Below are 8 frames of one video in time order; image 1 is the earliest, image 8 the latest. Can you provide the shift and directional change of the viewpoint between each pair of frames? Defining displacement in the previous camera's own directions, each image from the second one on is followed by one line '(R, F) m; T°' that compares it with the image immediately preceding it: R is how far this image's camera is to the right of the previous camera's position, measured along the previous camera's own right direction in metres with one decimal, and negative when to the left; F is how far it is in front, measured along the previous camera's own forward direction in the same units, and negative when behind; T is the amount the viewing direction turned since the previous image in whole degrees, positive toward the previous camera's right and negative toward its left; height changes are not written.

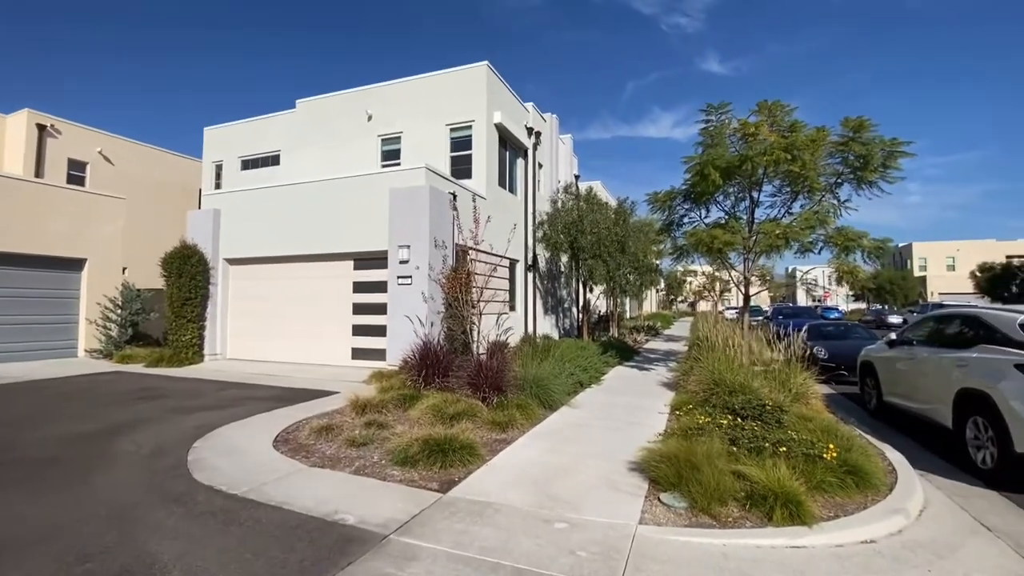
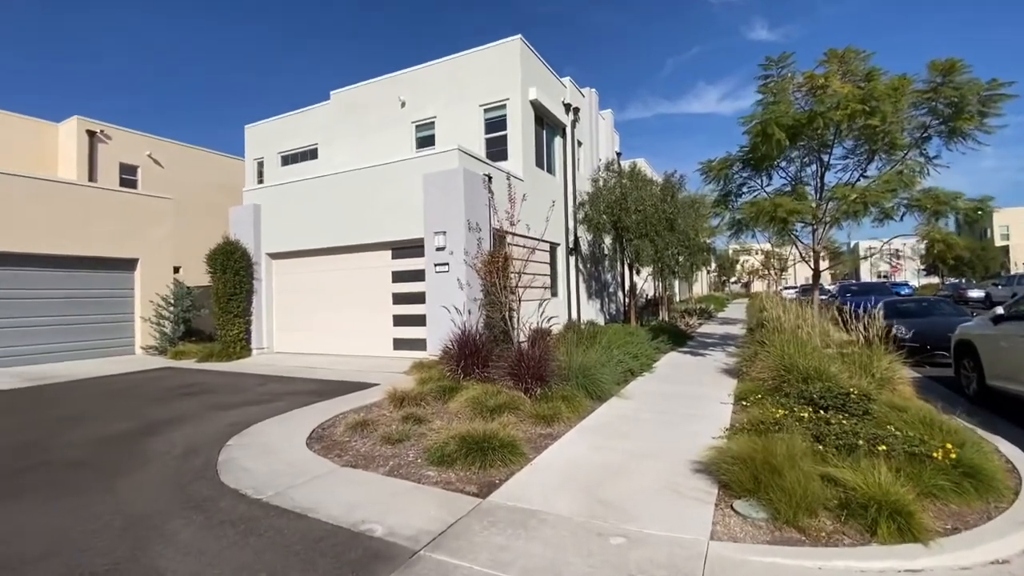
(0.0, +0.5) m; -5°
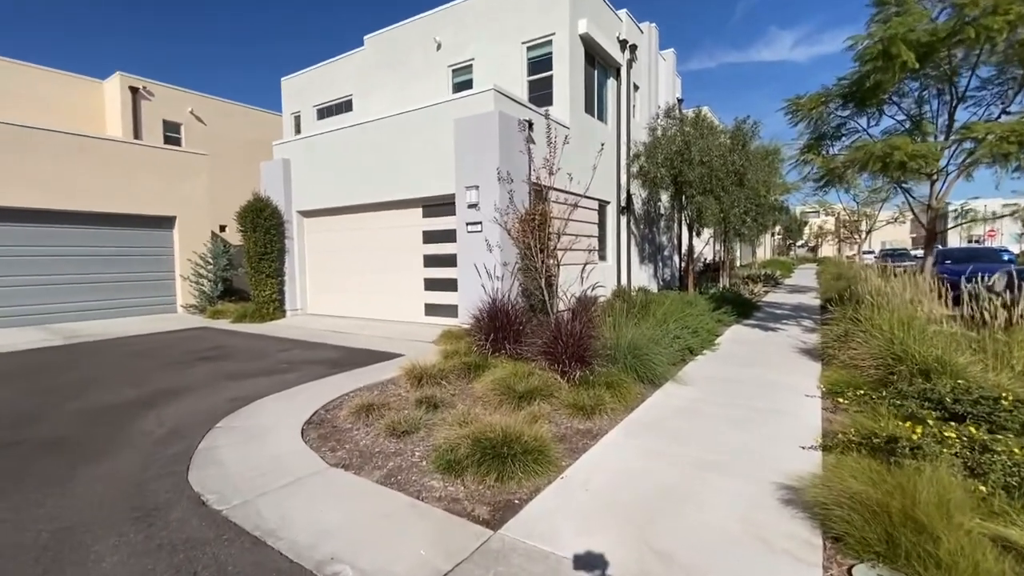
(+0.1, +1.1) m; -6°
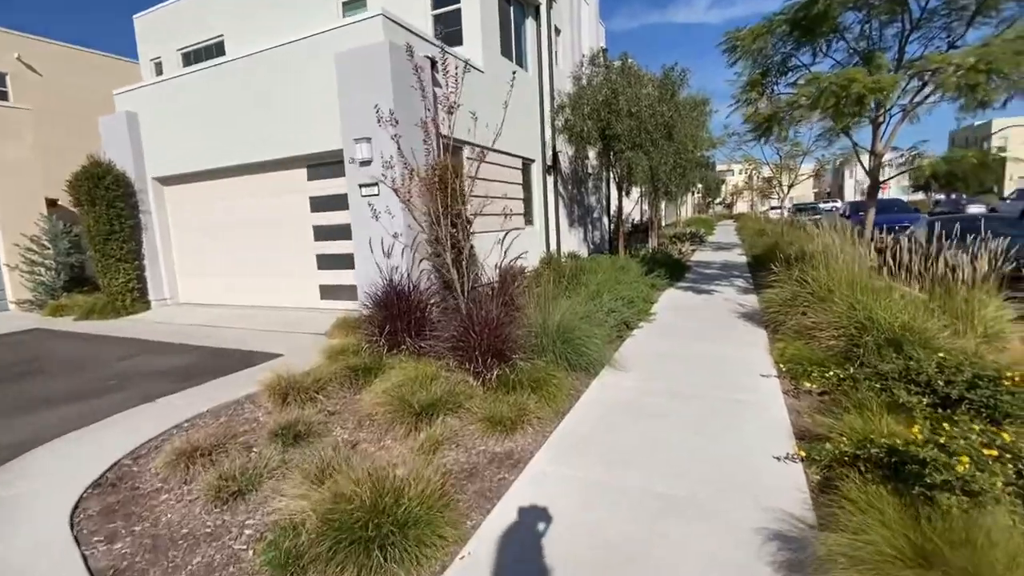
(+0.4, +1.3) m; +8°
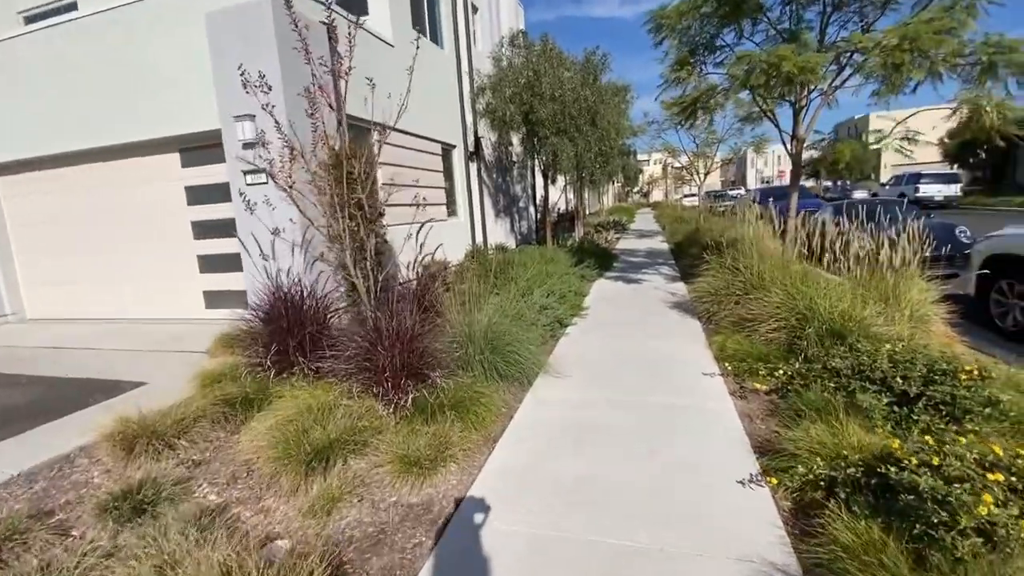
(+0.1, +0.7) m; +8°
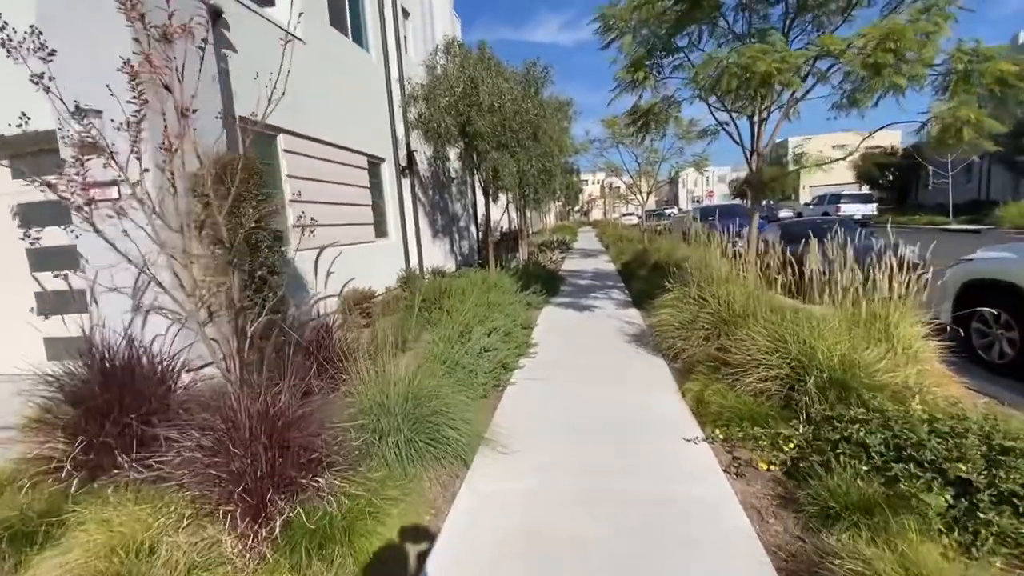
(+0.1, +1.0) m; +7°
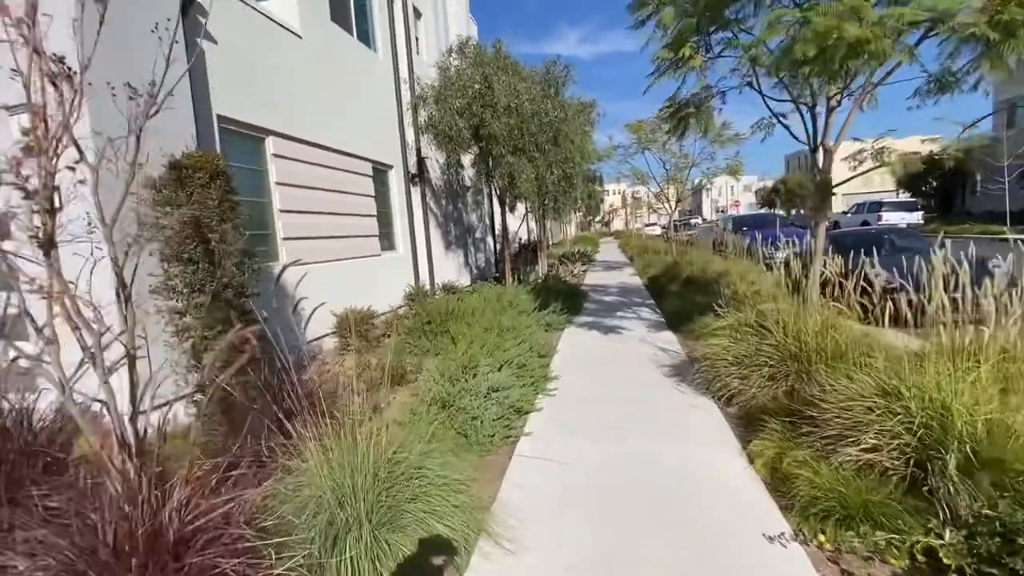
(0.0, +0.9) m; -2°
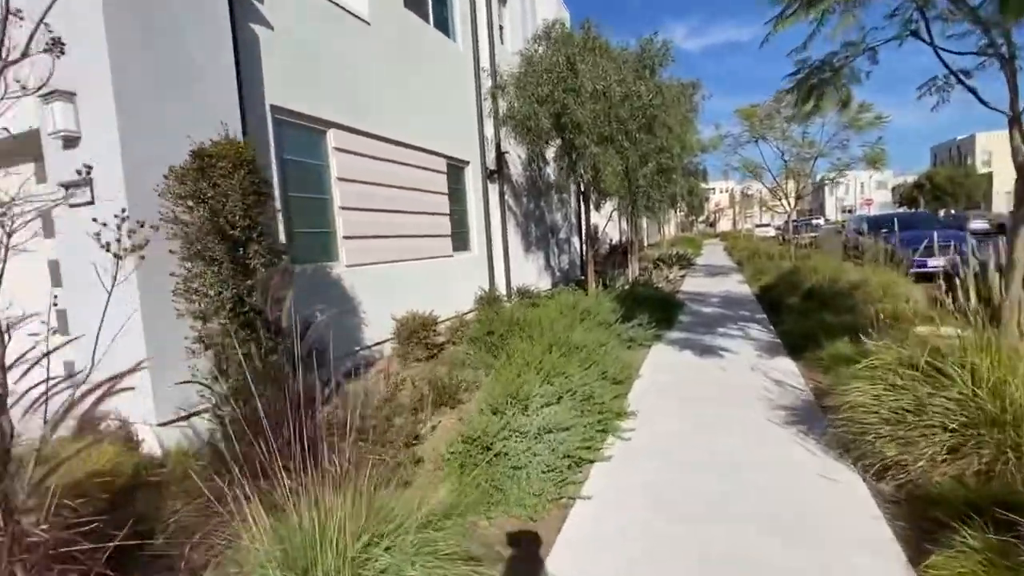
(+0.2, +0.8) m; -11°
